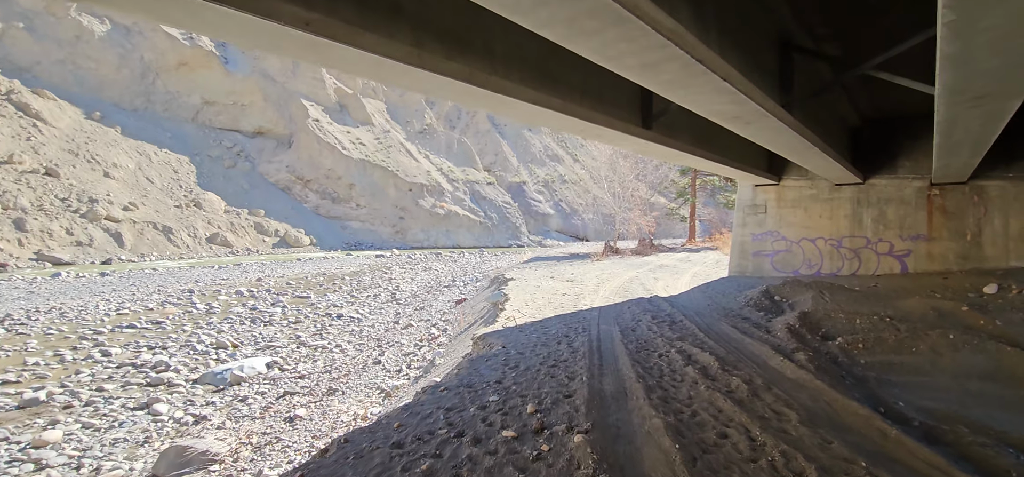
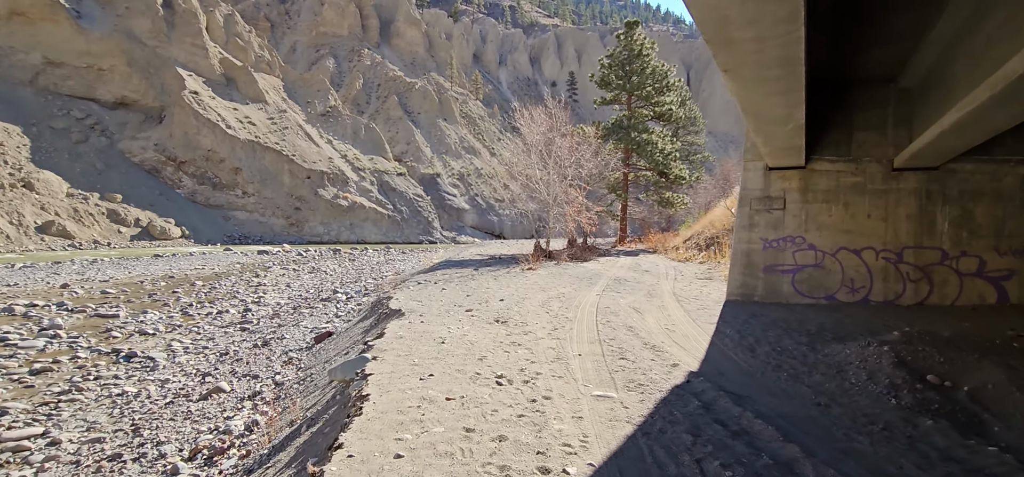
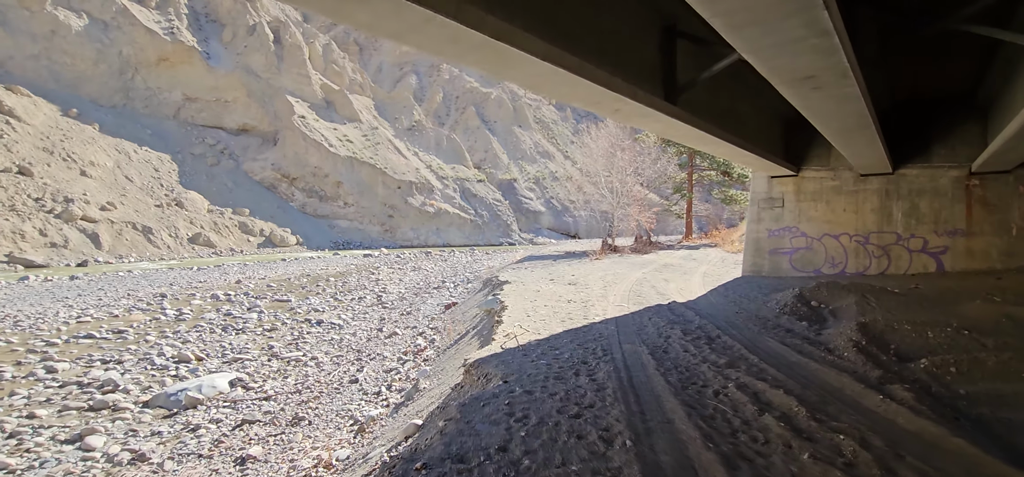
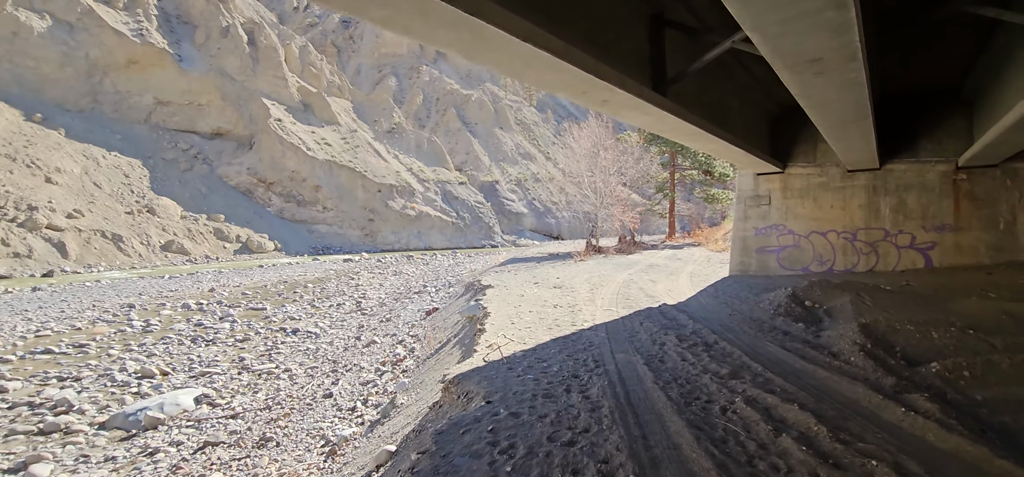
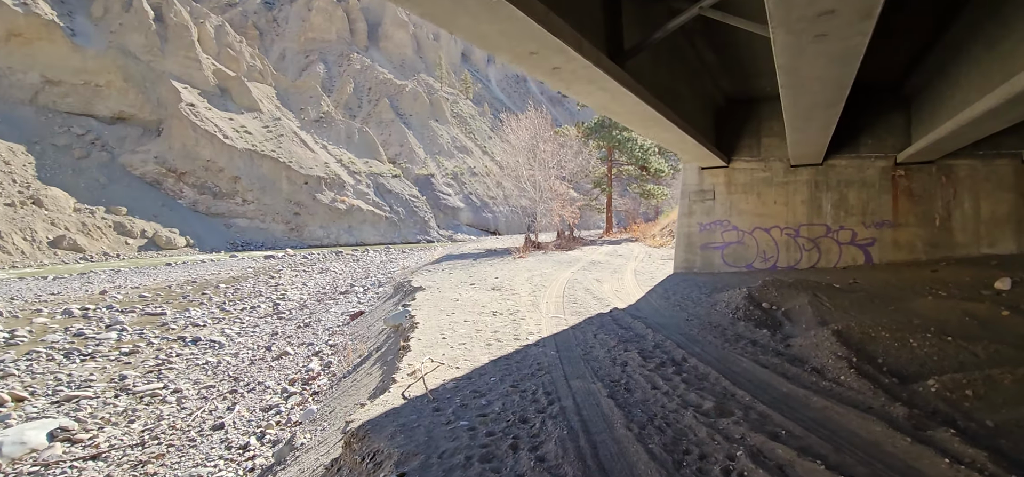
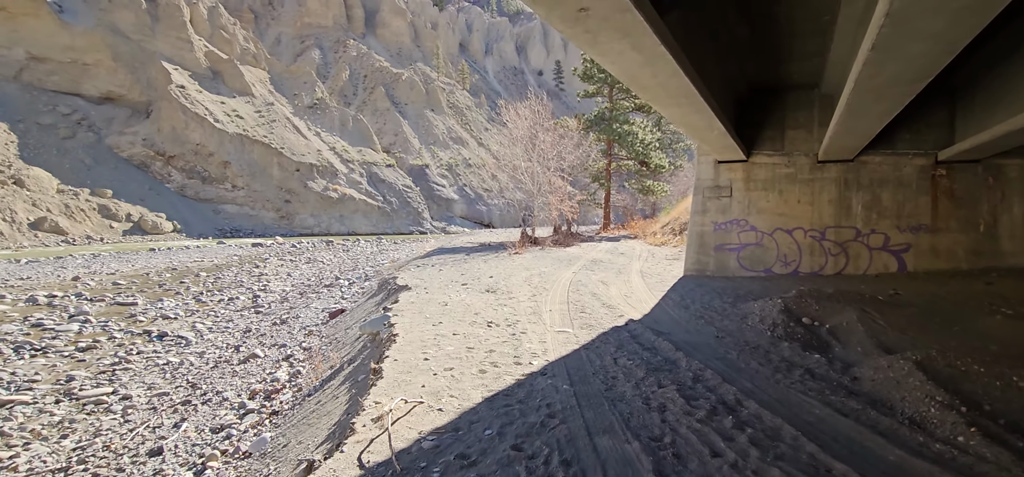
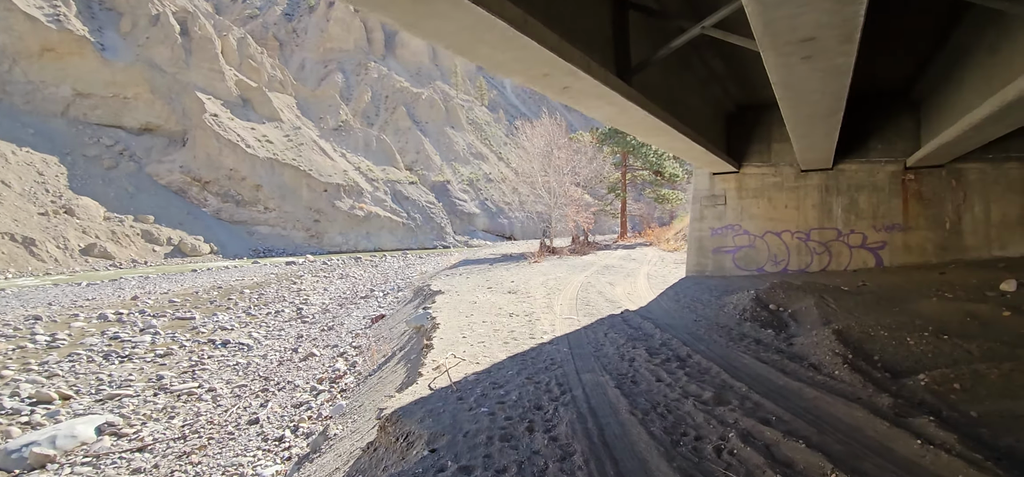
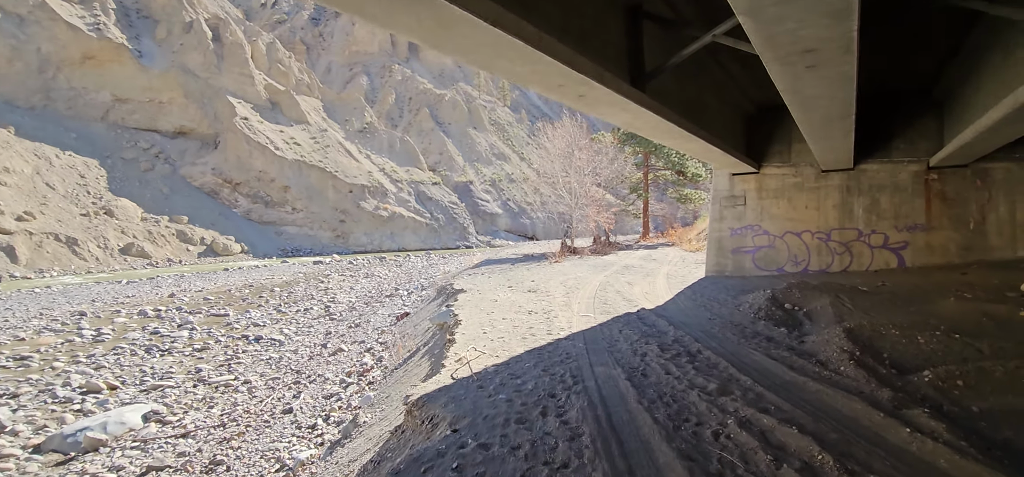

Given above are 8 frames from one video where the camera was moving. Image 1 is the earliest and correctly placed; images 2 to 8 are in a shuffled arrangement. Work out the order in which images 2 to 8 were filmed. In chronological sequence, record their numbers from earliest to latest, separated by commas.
3, 4, 8, 7, 5, 6, 2
